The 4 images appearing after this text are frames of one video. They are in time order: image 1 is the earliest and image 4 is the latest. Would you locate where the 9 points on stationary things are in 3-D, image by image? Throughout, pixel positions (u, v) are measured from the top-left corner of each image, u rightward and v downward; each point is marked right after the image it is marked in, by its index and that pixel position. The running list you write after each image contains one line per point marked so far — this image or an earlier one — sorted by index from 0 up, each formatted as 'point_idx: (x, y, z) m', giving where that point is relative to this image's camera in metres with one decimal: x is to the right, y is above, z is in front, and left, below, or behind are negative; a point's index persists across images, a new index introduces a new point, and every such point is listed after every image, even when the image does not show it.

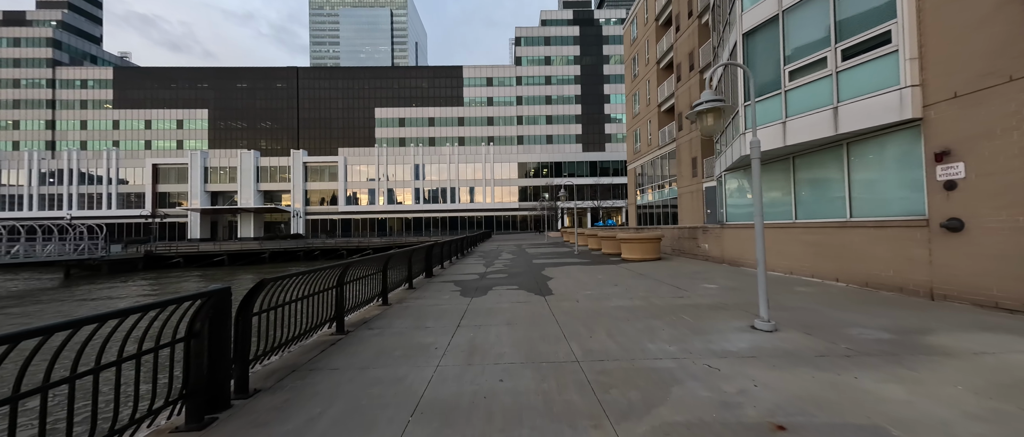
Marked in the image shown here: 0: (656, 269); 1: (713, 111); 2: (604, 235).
0: (+4.9, -1.7, +10.9) m
1: (+2.9, +1.6, +4.7) m
2: (+4.8, -0.9, +16.9) m
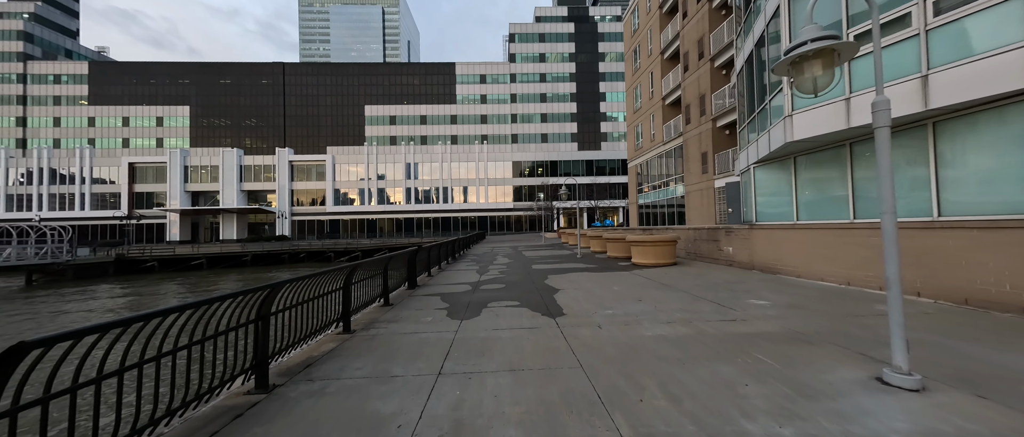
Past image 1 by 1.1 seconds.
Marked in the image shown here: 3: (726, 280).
0: (+4.8, -1.7, +9.3) m
1: (+3.0, +1.6, +3.1) m
2: (+4.6, -0.9, +15.3) m
3: (+5.7, -1.6, +8.6) m
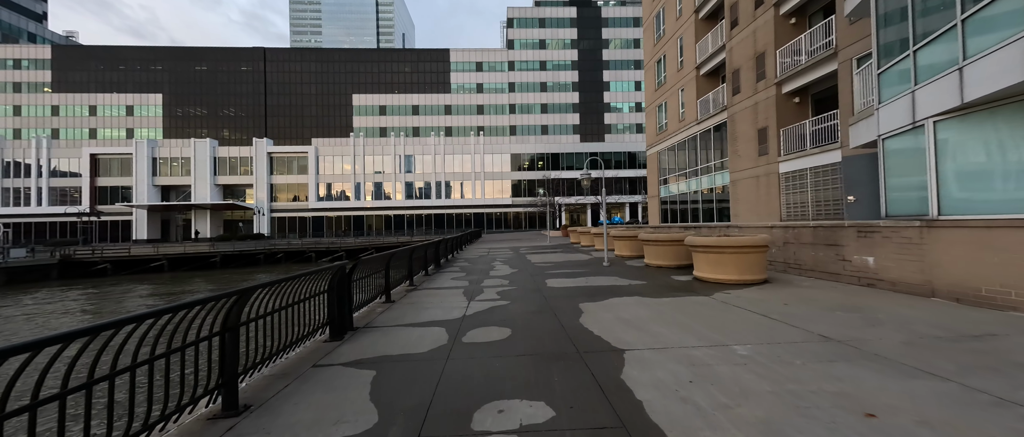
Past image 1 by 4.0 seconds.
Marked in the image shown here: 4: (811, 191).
0: (+5.0, -1.6, +5.1) m
1: (+3.2, +1.7, -1.1) m
2: (+4.7, -0.7, +11.1) m
3: (+5.9, -1.5, +4.4) m
4: (+11.4, +1.1, +12.3) m
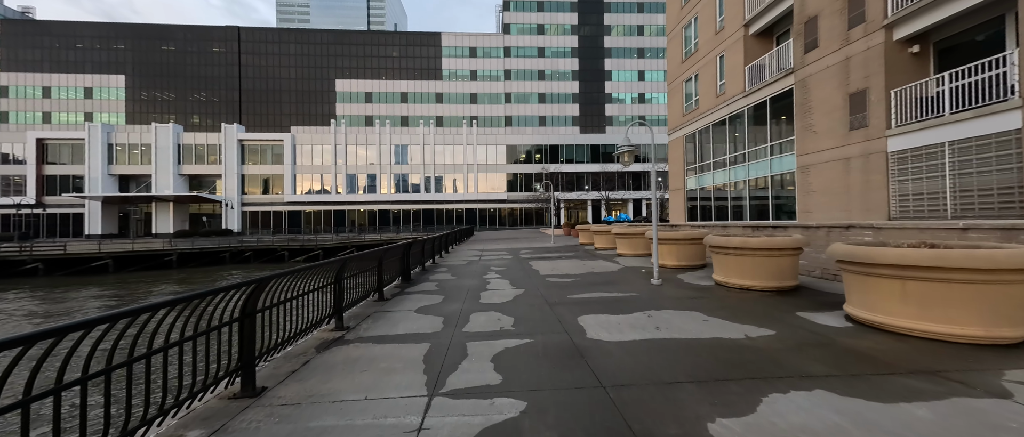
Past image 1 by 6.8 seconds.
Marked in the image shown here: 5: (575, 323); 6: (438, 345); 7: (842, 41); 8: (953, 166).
0: (+5.2, -1.5, +1.2) m
1: (+3.6, +1.7, -5.1) m
2: (+4.8, -0.6, +7.1) m
3: (+6.1, -1.4, +0.5) m
4: (+11.5, +1.1, +8.4) m
5: (+1.0, -1.7, +5.4) m
6: (-1.2, -1.7, +4.7) m
7: (+11.1, +6.0, +10.9) m
8: (+11.4, +1.4, +8.4) m
